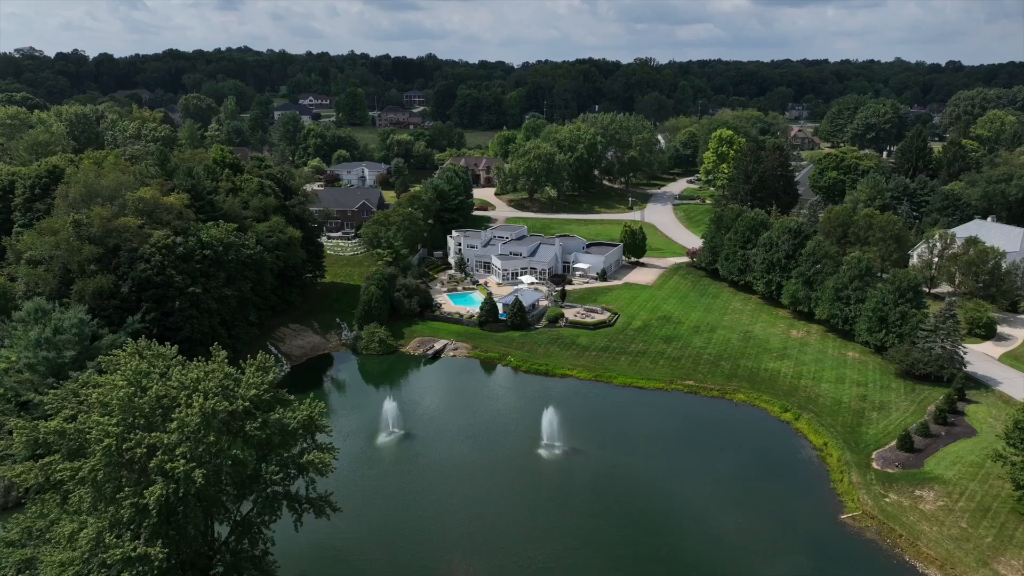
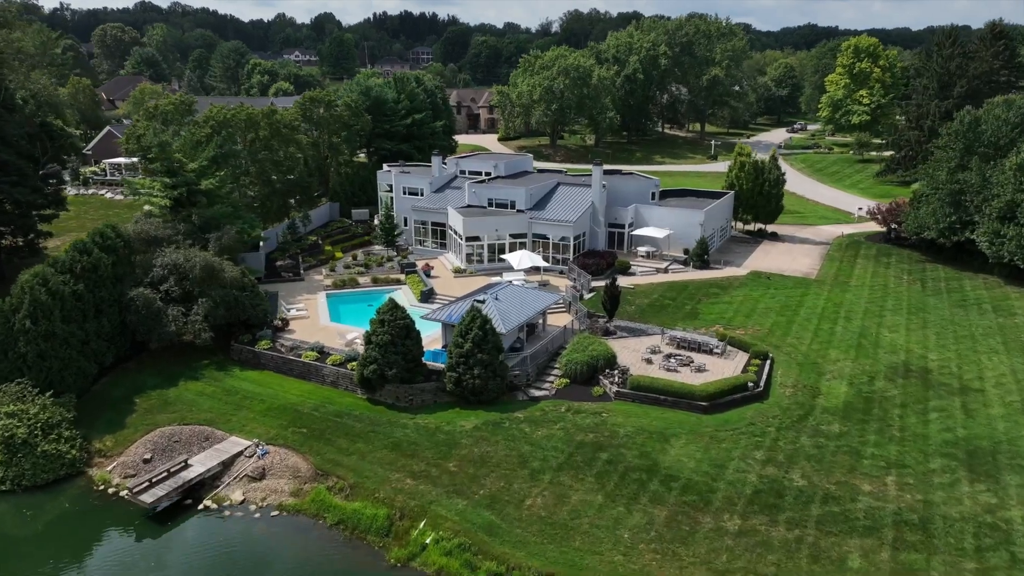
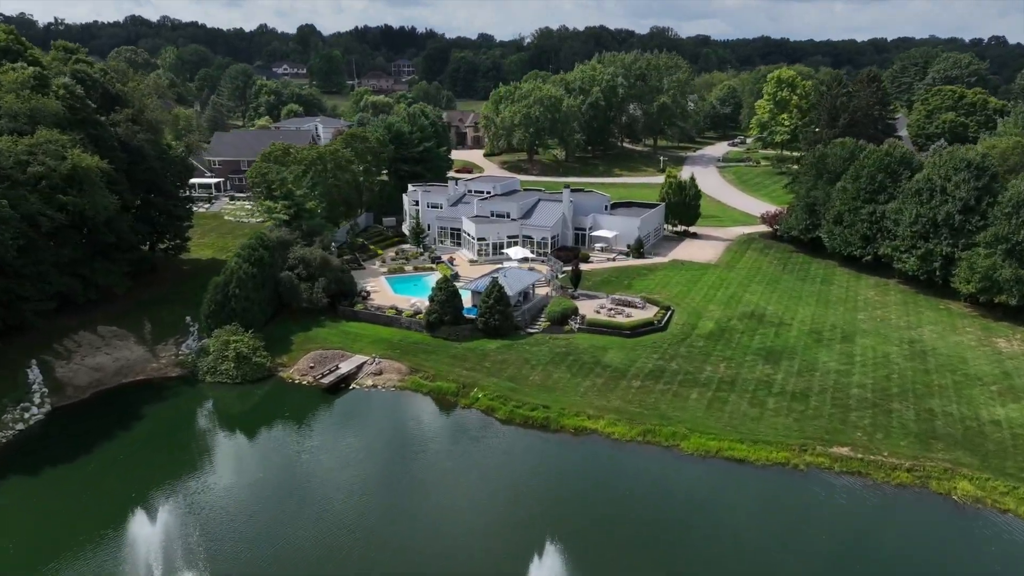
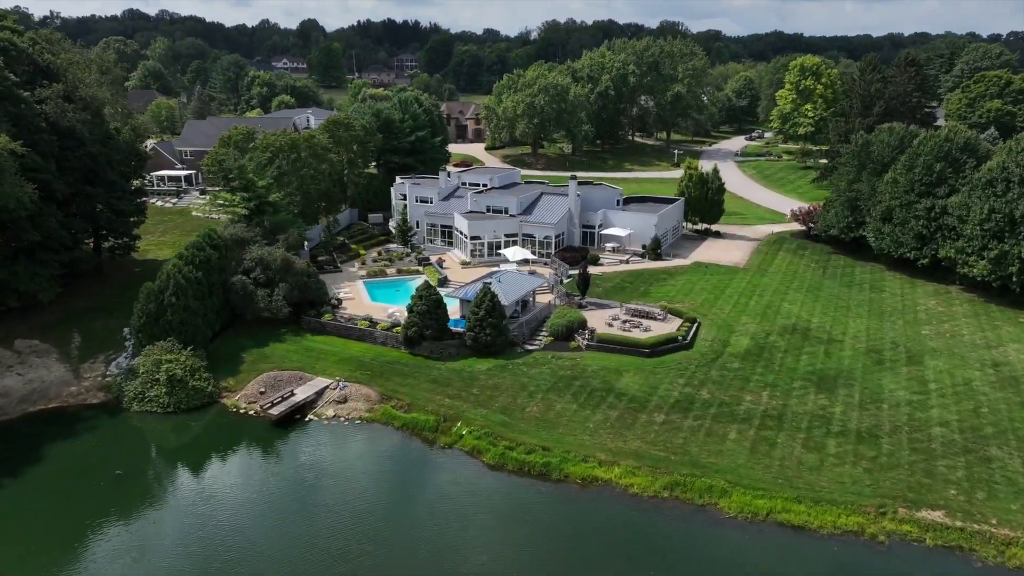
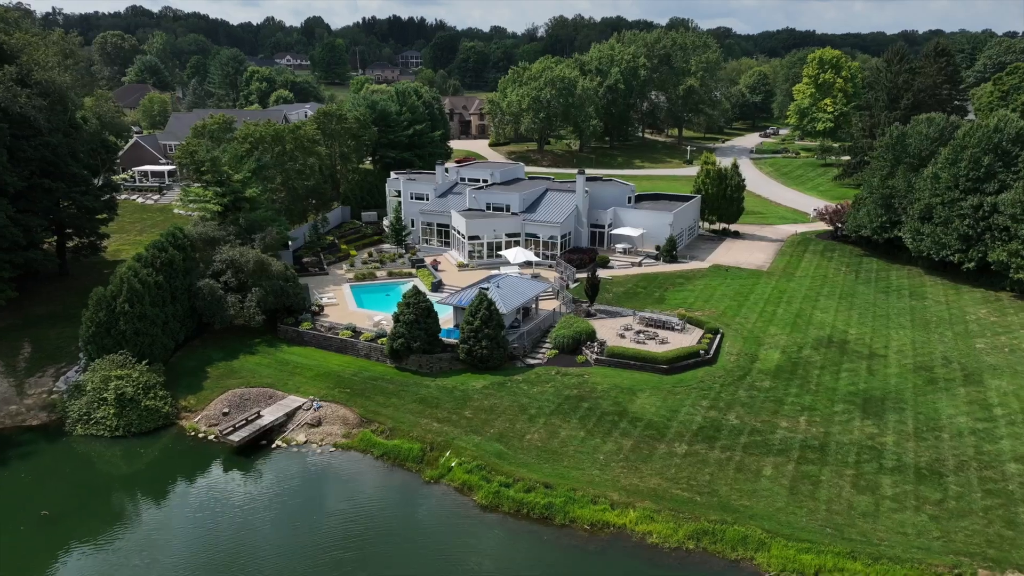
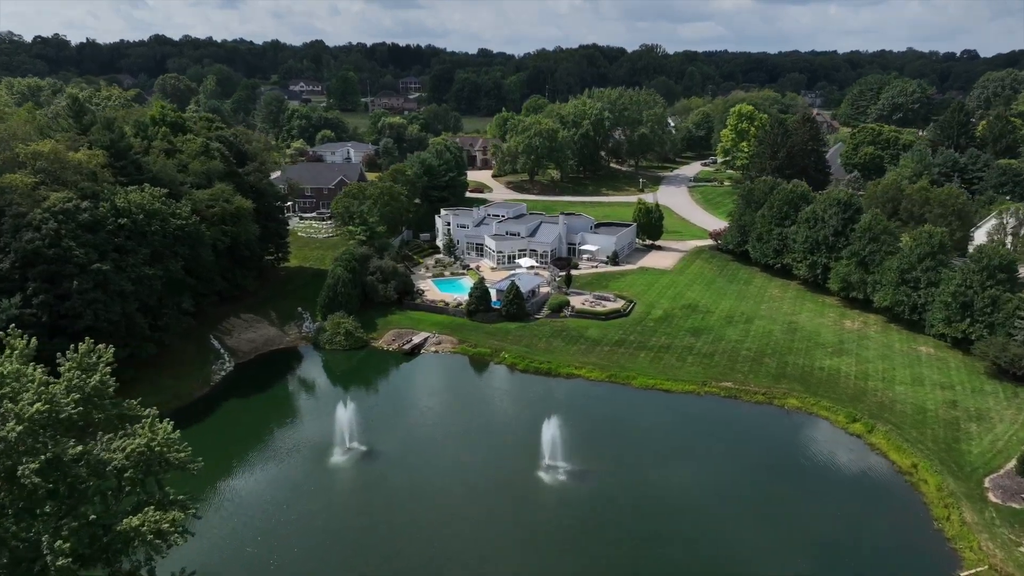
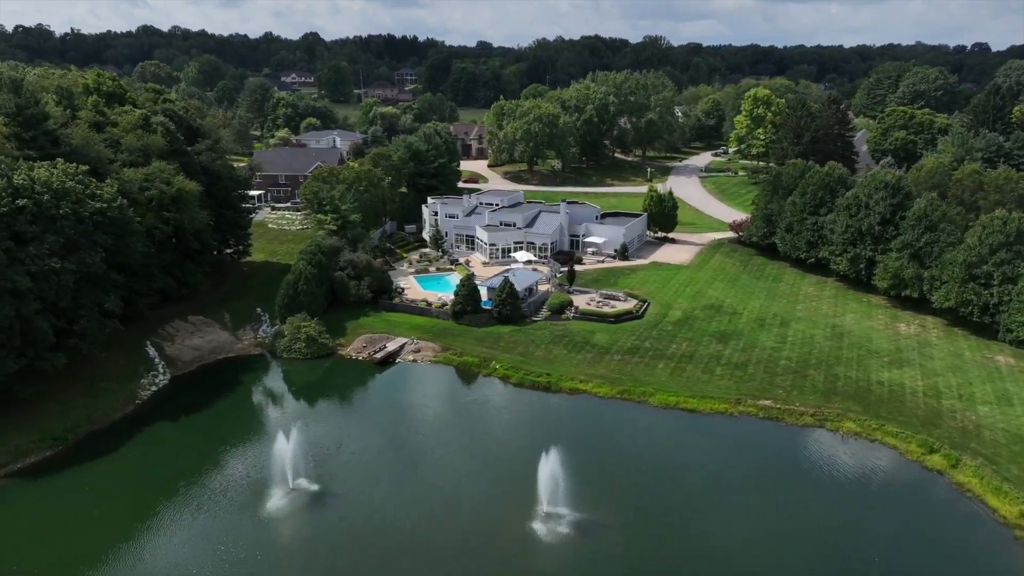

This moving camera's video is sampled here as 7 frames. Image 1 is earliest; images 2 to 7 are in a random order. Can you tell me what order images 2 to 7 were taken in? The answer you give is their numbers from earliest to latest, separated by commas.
6, 7, 3, 4, 5, 2
